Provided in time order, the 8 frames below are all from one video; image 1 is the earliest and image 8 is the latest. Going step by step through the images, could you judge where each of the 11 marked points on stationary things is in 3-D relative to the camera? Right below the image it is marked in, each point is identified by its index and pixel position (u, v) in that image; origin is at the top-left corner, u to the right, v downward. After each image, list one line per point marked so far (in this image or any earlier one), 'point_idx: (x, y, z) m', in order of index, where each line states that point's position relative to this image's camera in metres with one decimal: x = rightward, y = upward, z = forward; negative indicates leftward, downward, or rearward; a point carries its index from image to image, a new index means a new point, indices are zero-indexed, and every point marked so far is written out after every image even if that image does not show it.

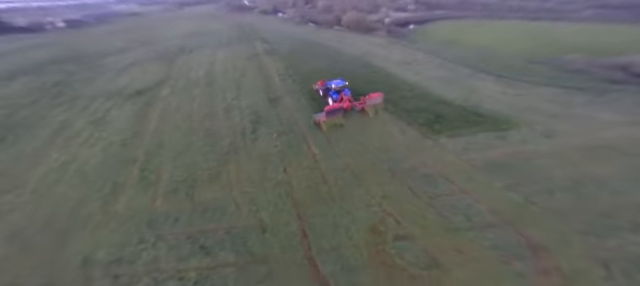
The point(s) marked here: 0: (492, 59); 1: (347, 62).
0: (+13.8, +7.0, +19.0) m
1: (+1.9, +6.3, +17.5) m
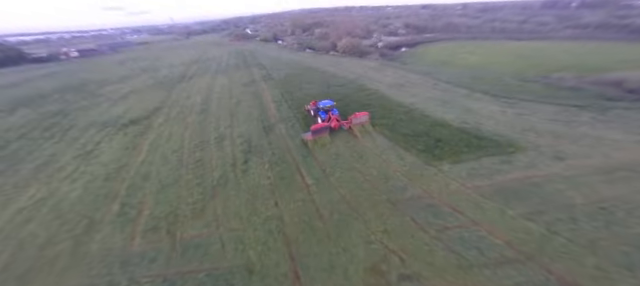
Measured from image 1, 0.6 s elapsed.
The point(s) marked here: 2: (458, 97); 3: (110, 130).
0: (+13.5, +5.3, +18.7) m
1: (+1.5, +4.4, +17.4) m
2: (+9.2, +3.1, +15.3) m
3: (-12.7, +0.9, +13.6) m
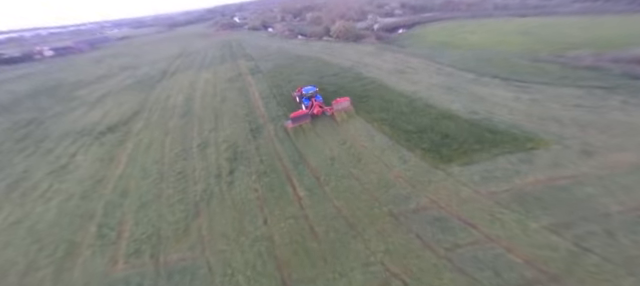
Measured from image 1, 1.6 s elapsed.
0: (+13.0, +6.4, +16.8) m
1: (+1.0, +4.7, +15.8) m
2: (+8.7, +3.7, +13.7) m
3: (-13.0, +0.2, +12.6) m
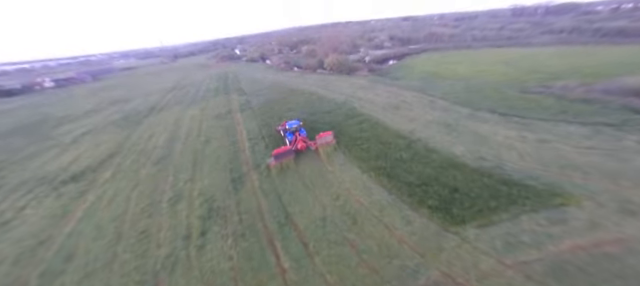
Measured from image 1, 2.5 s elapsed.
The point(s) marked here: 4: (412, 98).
0: (+12.4, +3.8, +16.1) m
1: (+0.5, +2.0, +14.9) m
2: (+8.2, +1.3, +12.7) m
3: (-13.5, -2.3, +11.1) m
4: (+6.6, +3.2, +16.1) m
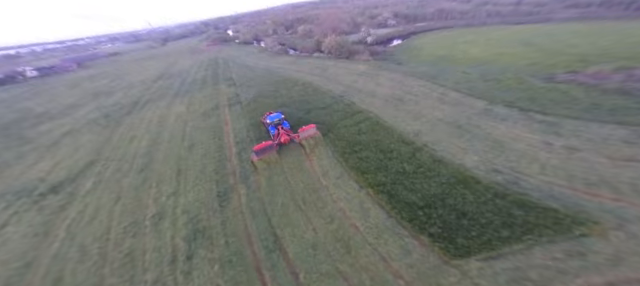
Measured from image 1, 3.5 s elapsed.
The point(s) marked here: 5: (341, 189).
0: (+12.1, +4.2, +14.5) m
1: (+0.2, +2.1, +13.6) m
2: (+7.9, +1.3, +11.4) m
3: (-13.7, -2.8, +10.5) m
4: (+6.3, +3.5, +14.6) m
5: (+0.8, -1.7, +8.9) m
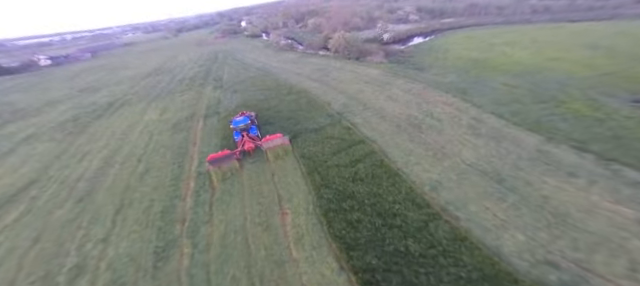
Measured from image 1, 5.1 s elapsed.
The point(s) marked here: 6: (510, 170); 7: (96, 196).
0: (+11.8, +2.0, +10.6) m
1: (-0.2, +0.6, +10.6) m
2: (+7.3, -0.7, +8.0) m
3: (-14.6, -3.6, +8.7) m
4: (+6.1, +1.7, +11.2) m
5: (-0.1, -3.4, +6.0) m
6: (+6.6, -0.8, +7.9) m
7: (-9.0, -2.1, +9.1) m
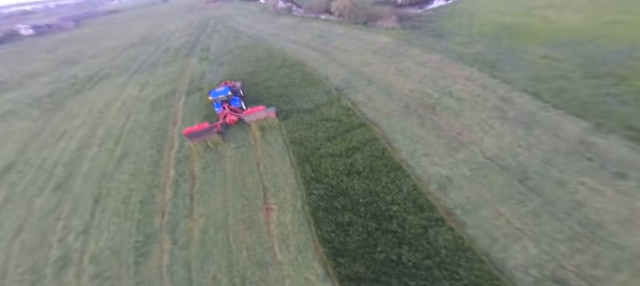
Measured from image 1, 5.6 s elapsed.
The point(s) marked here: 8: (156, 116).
0: (+11.7, +2.5, +8.4) m
1: (-0.4, +1.4, +9.0) m
2: (+7.0, -0.4, +6.2) m
3: (-14.9, -2.8, +8.1) m
4: (+5.9, +2.4, +9.2) m
5: (-0.5, -3.1, +4.9) m
6: (+6.3, -0.5, +6.2) m
7: (-9.3, -1.4, +8.2) m
8: (-7.5, +1.3, +10.2) m
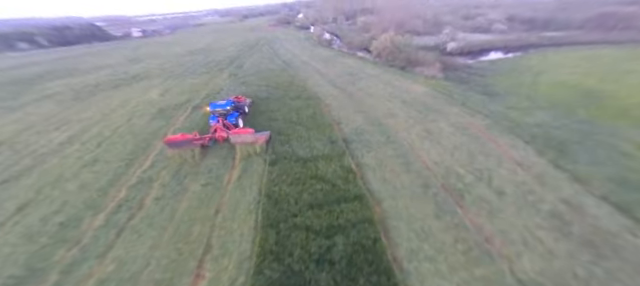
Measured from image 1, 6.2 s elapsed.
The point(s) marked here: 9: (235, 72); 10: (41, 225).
0: (+11.4, -1.8, +5.1) m
1: (-0.4, -0.4, +7.5) m
2: (+5.9, -3.3, +3.4) m
3: (-15.4, -1.3, +8.5) m
4: (+5.9, -0.8, +6.8) m
5: (-2.1, -4.2, +3.0) m
6: (+5.3, -3.3, +3.5) m
7: (-9.7, -1.1, +7.8) m
8: (-7.1, +0.8, +9.8) m
9: (-5.2, +4.3, +13.9) m
10: (-7.2, -2.2, +6.3) m
